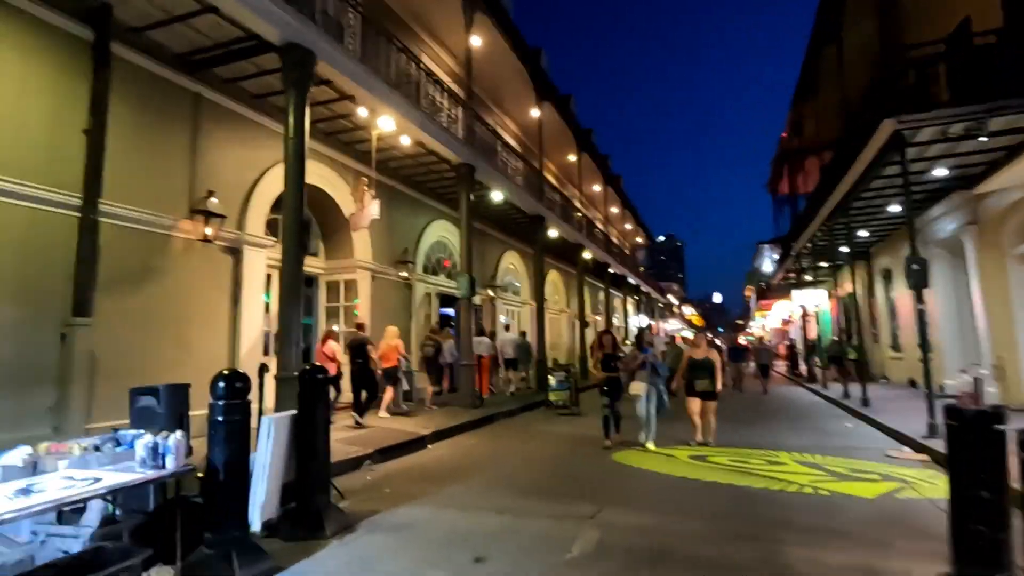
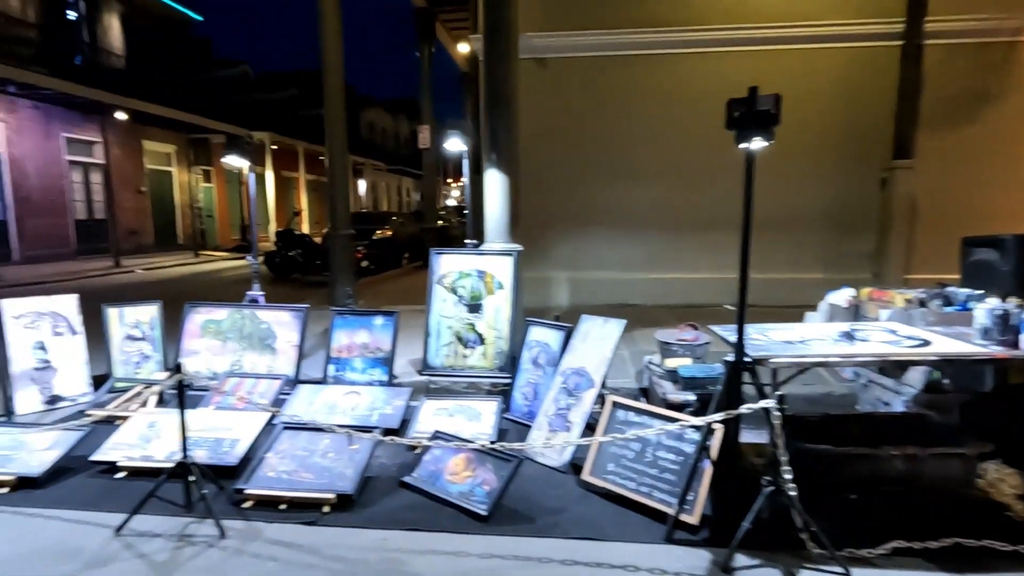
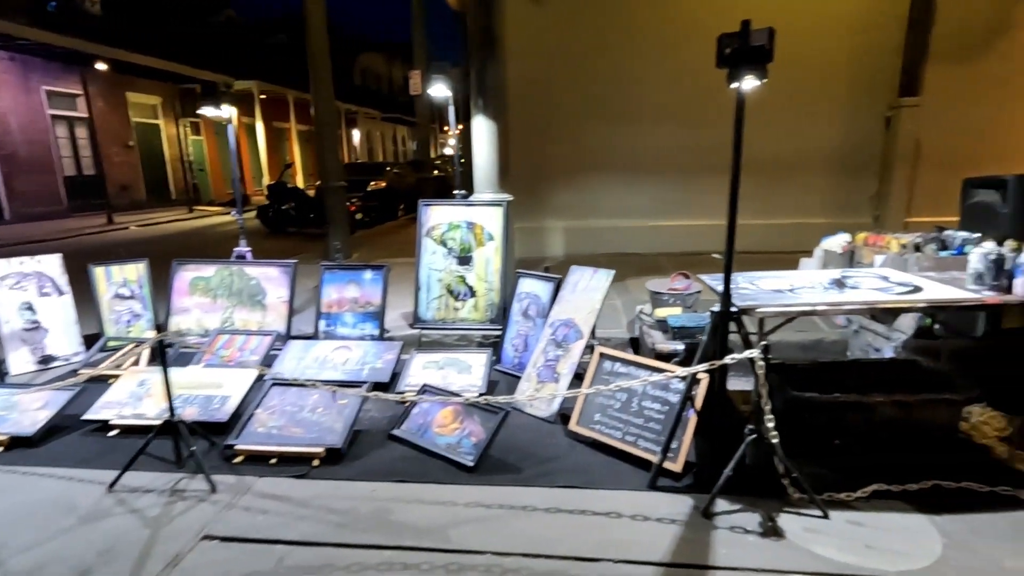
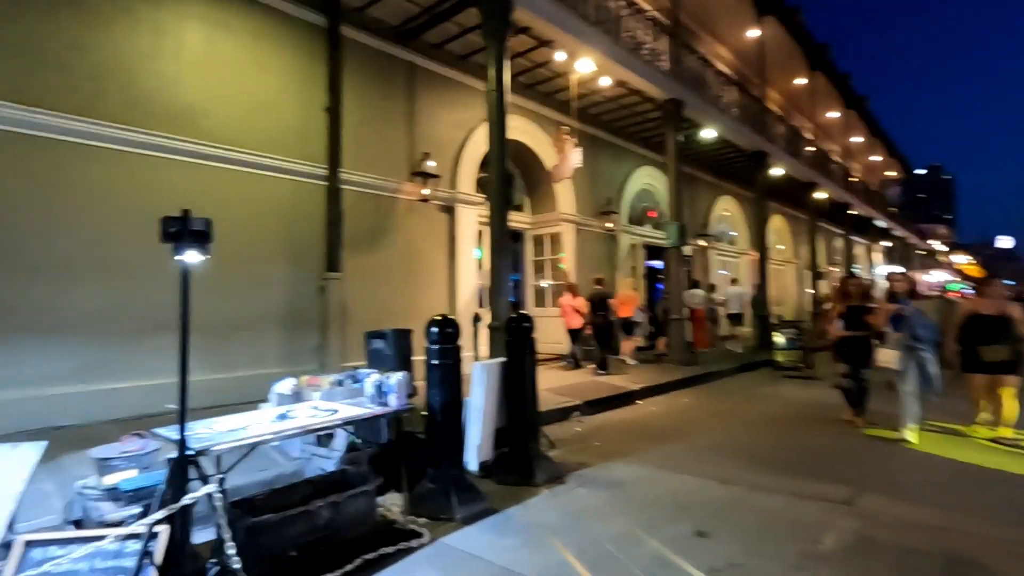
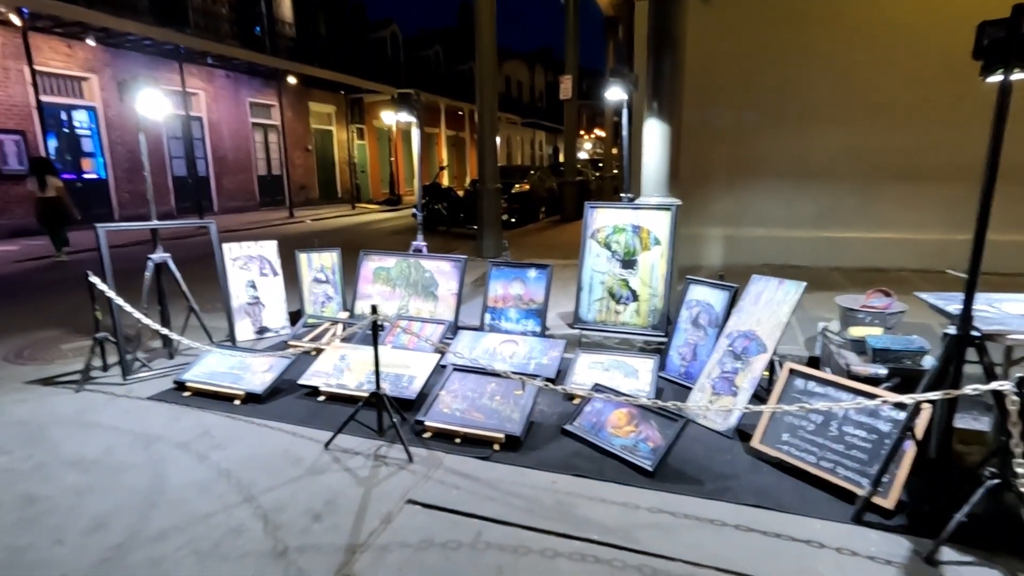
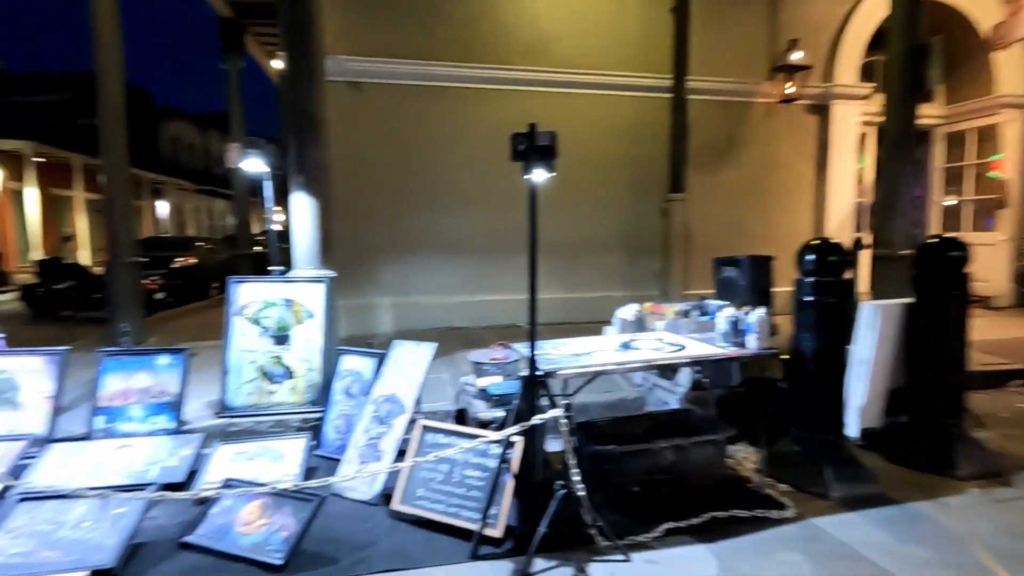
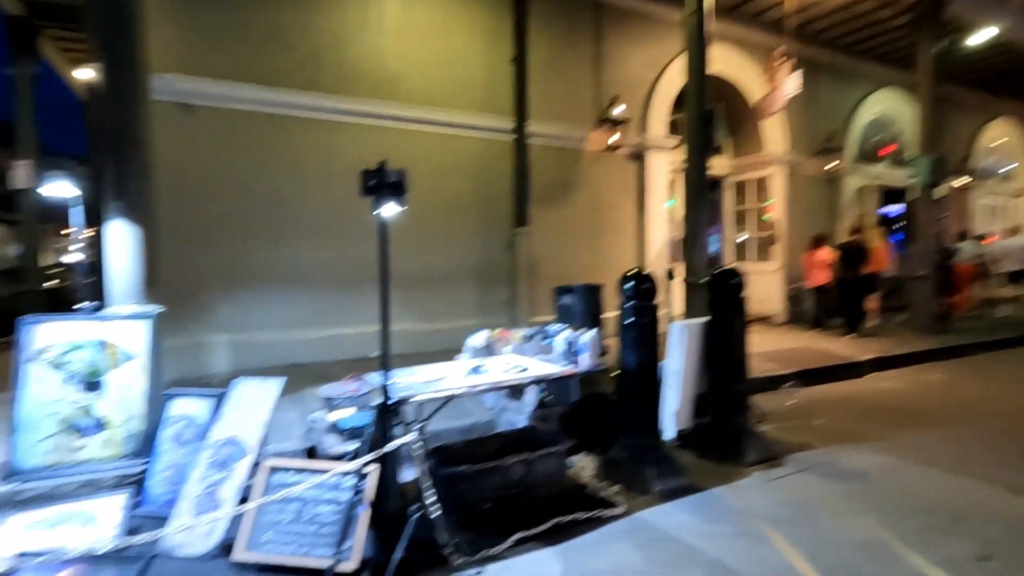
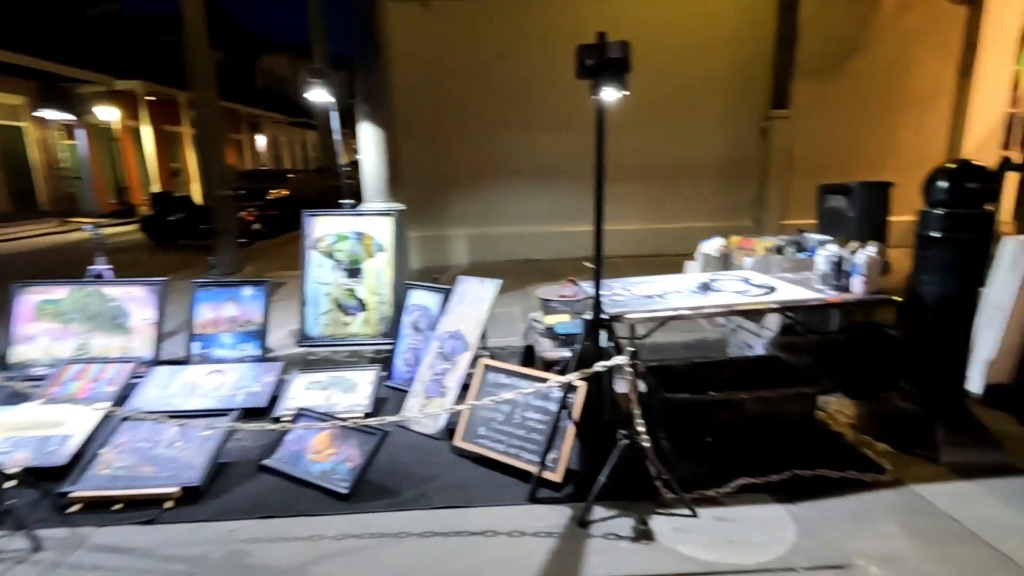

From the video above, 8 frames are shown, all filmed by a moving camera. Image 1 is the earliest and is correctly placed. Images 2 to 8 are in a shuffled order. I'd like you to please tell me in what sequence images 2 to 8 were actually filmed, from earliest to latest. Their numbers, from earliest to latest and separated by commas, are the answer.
4, 7, 6, 2, 5, 3, 8
